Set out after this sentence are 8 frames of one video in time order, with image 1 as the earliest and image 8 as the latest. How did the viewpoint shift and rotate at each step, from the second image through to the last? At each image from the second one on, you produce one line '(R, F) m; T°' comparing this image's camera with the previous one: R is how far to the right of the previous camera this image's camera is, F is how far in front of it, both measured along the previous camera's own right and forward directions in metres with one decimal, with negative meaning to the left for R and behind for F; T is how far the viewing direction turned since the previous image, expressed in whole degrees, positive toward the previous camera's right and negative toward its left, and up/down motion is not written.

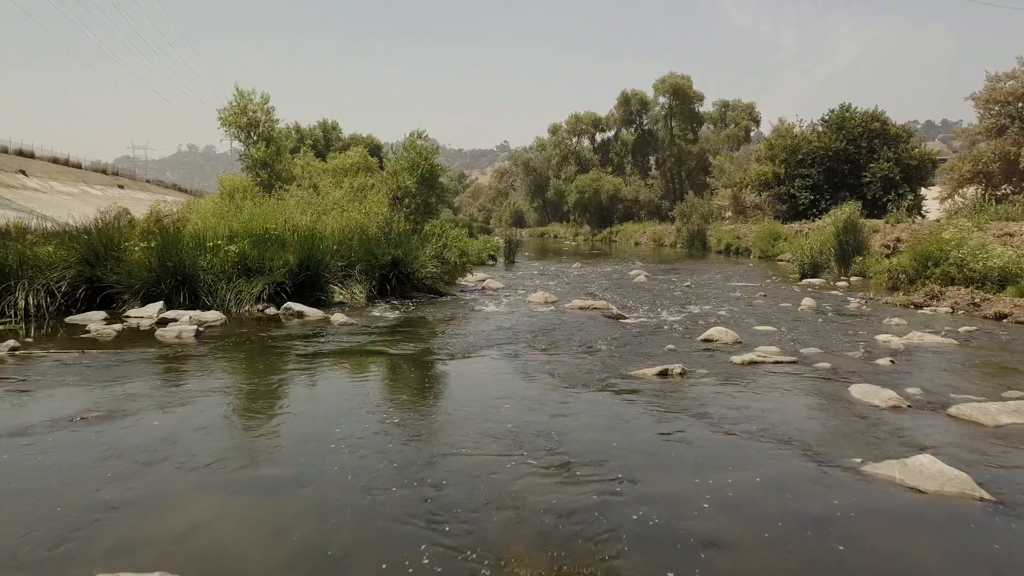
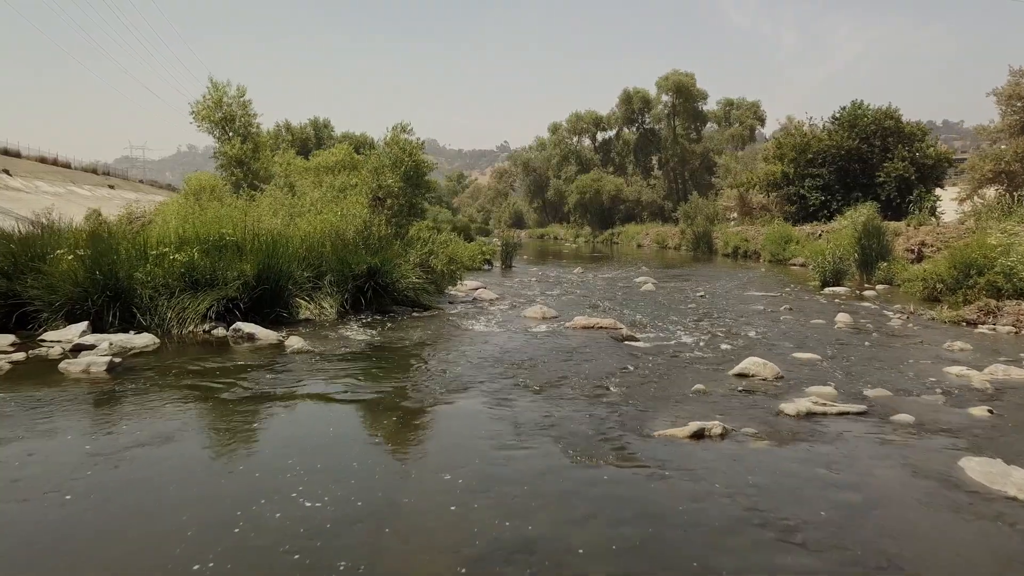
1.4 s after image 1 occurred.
(+0.2, +2.2) m; 0°
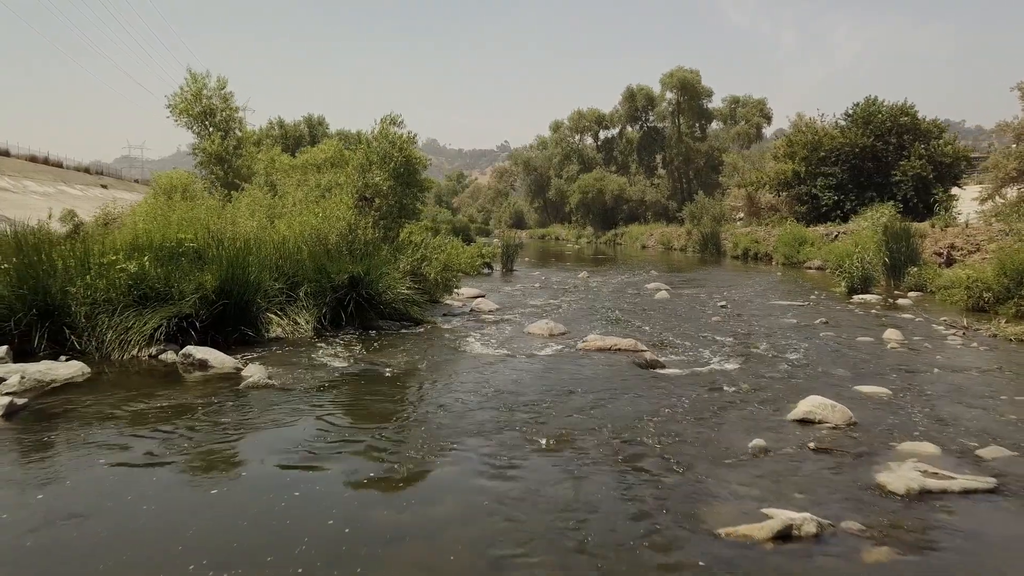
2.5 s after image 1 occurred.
(0.0, +1.9) m; 0°
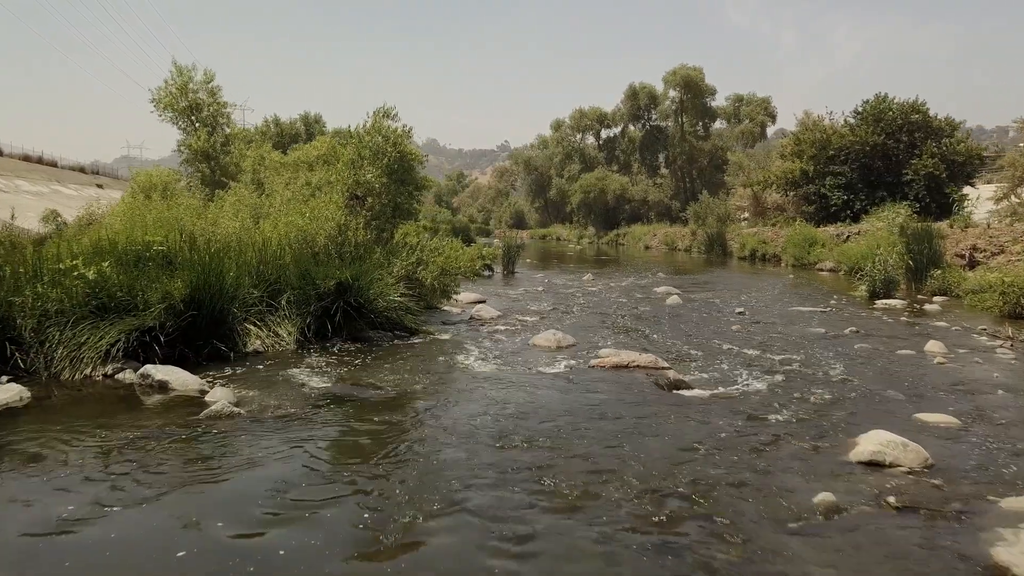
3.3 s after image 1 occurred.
(-0.1, +1.2) m; 0°
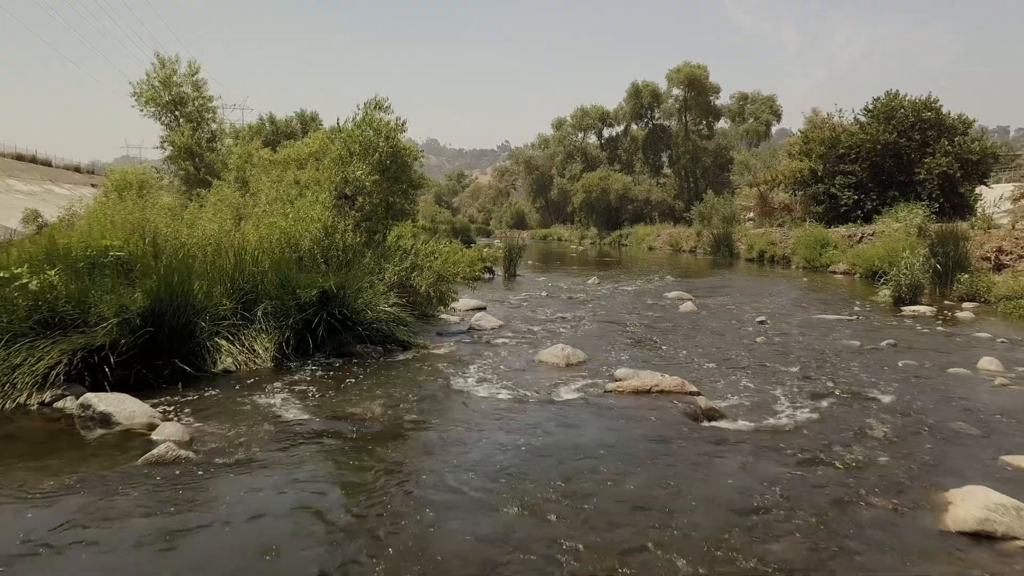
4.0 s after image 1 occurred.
(-0.1, +1.3) m; 0°
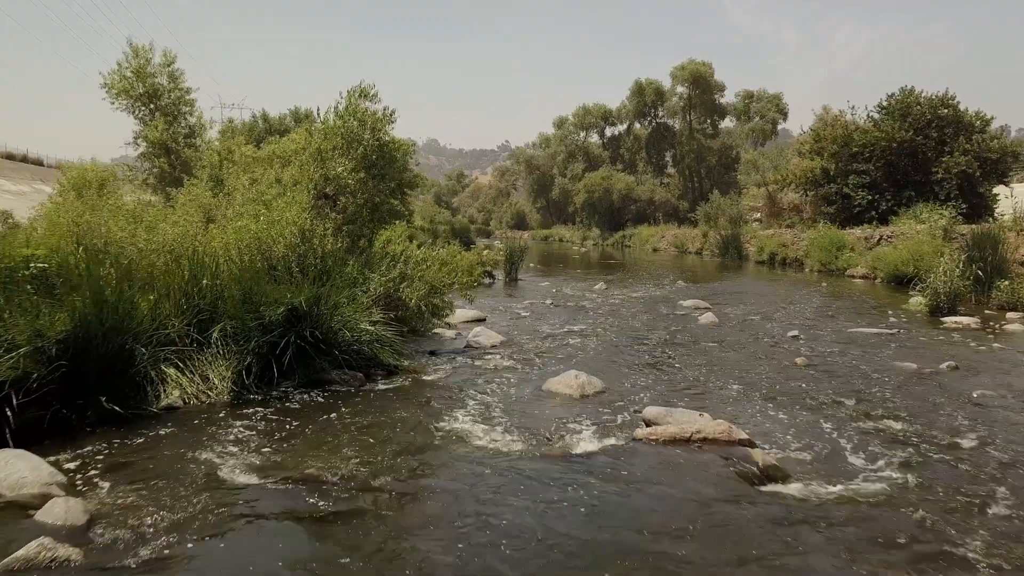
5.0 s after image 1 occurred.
(-0.1, +1.7) m; 0°
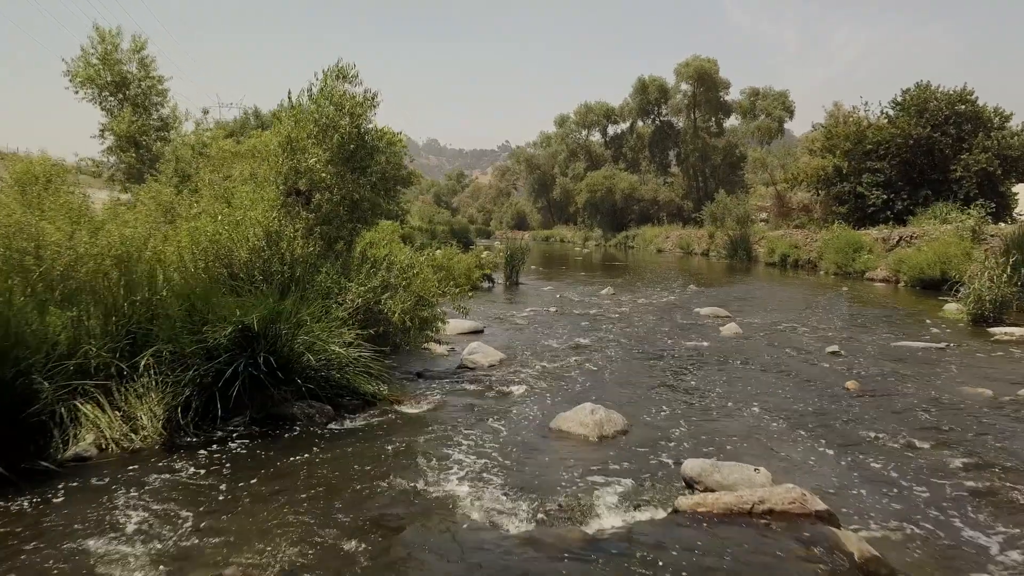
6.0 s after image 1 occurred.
(0.0, +1.7) m; 0°
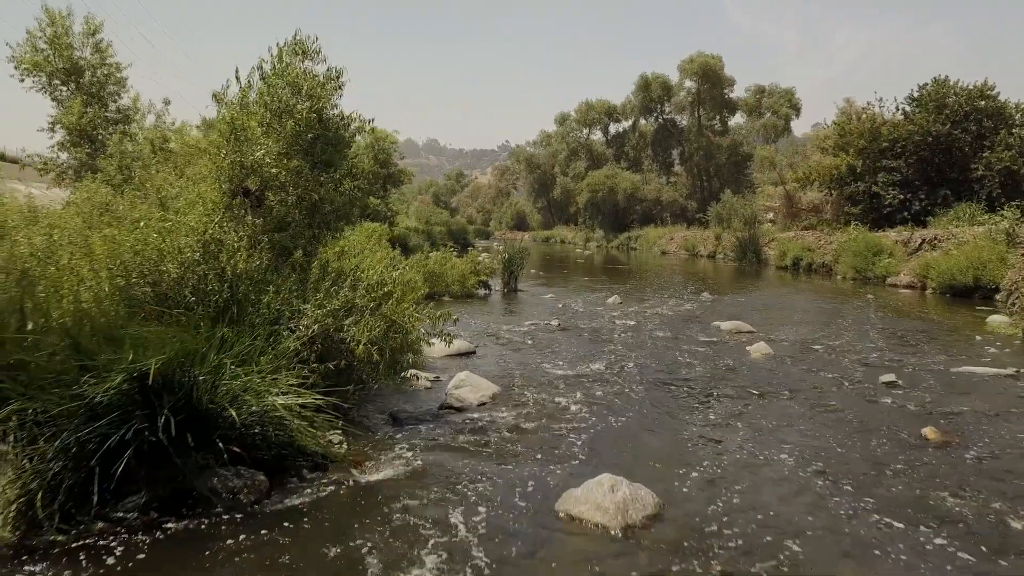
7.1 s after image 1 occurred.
(+0.1, +2.0) m; 0°
